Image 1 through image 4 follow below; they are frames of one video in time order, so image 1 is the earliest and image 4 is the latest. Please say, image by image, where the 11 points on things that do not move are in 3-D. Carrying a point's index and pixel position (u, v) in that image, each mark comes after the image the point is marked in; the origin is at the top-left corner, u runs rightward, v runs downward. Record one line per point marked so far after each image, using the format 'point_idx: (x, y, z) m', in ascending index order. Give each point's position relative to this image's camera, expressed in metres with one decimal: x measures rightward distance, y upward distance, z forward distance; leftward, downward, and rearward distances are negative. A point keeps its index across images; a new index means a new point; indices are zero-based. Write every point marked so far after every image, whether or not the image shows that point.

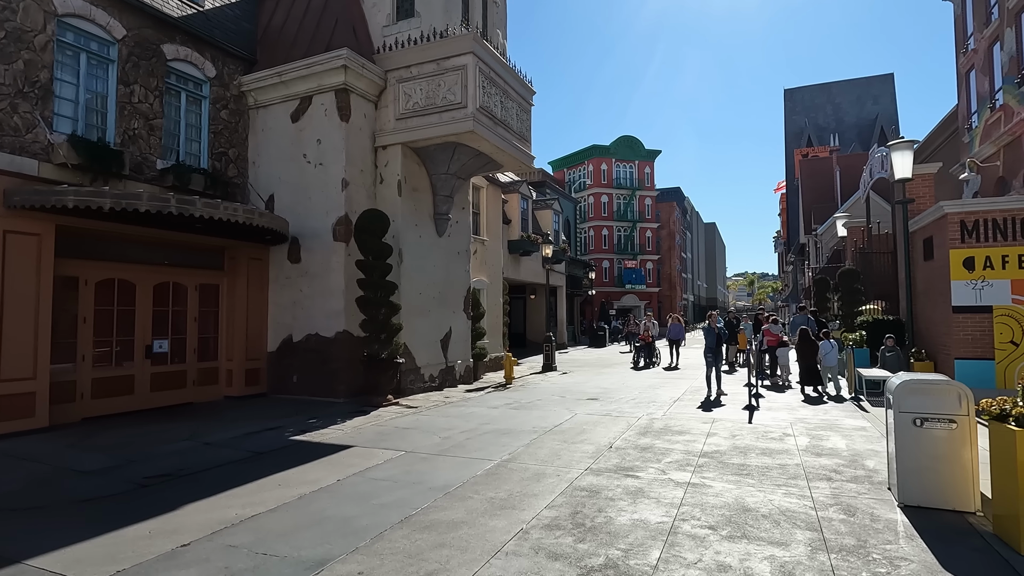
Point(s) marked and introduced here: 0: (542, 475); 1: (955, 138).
0: (+0.3, -2.1, +6.2) m
1: (+15.2, +5.2, +19.2) m
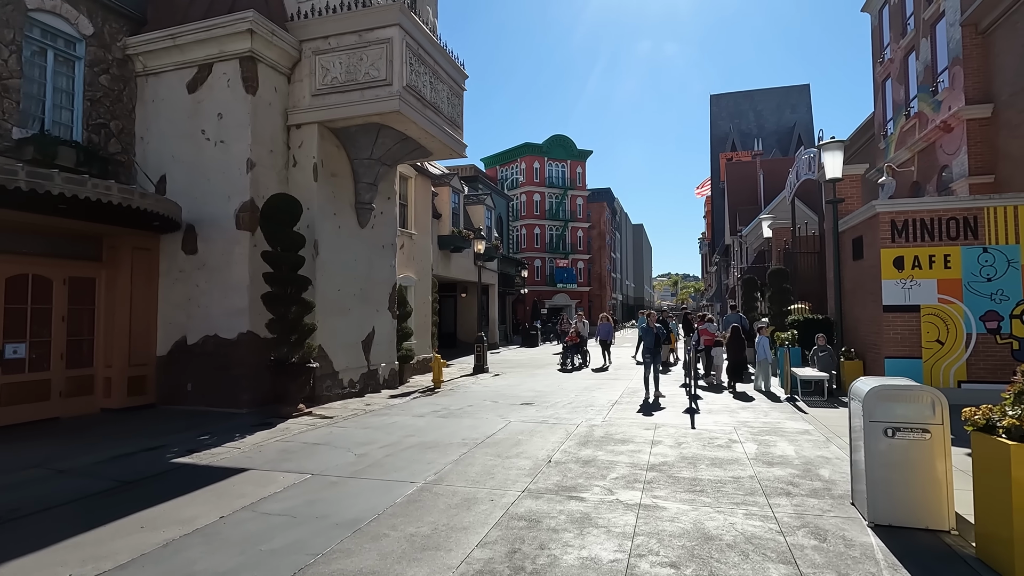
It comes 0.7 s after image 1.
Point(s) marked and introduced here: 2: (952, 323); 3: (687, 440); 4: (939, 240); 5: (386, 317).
0: (-0.4, -2.0, +5.3) m
1: (+12.9, +5.2, +20.1) m
2: (+7.9, -0.6, +10.1) m
3: (+2.4, -2.0, +7.5) m
4: (+7.8, +0.9, +10.2) m
5: (-3.0, -0.7, +13.4) m
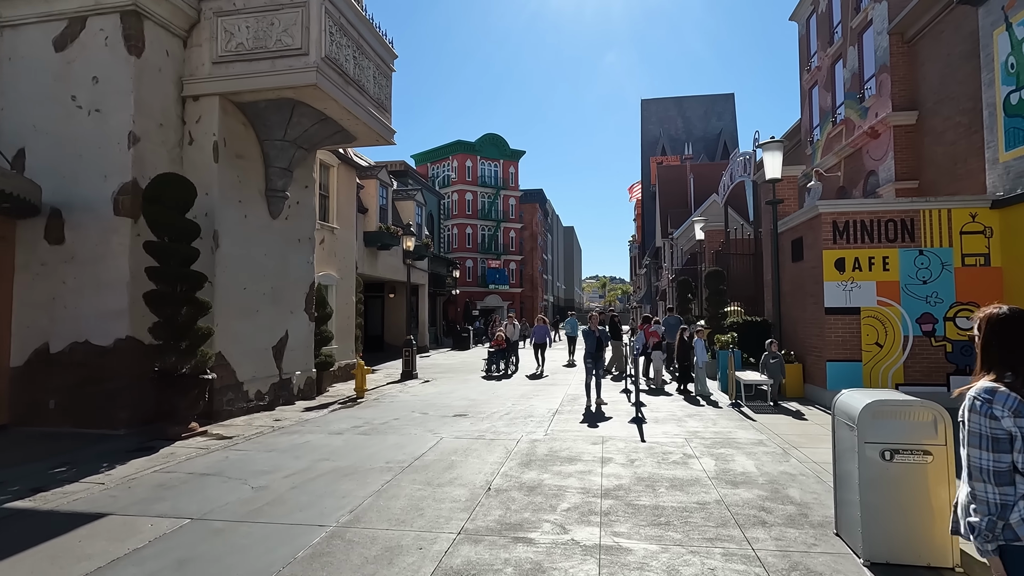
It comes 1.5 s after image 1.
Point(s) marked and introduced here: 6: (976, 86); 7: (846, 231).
0: (-0.9, -2.0, +4.2) m
1: (+10.5, +5.1, +20.6) m
2: (+6.8, -0.7, +10.0) m
3: (+1.5, -2.0, +6.8) m
4: (+6.6, +0.8, +10.1) m
5: (-4.5, -0.7, +11.9) m
6: (+9.5, +4.1, +11.5) m
7: (+6.1, +1.0, +10.2) m
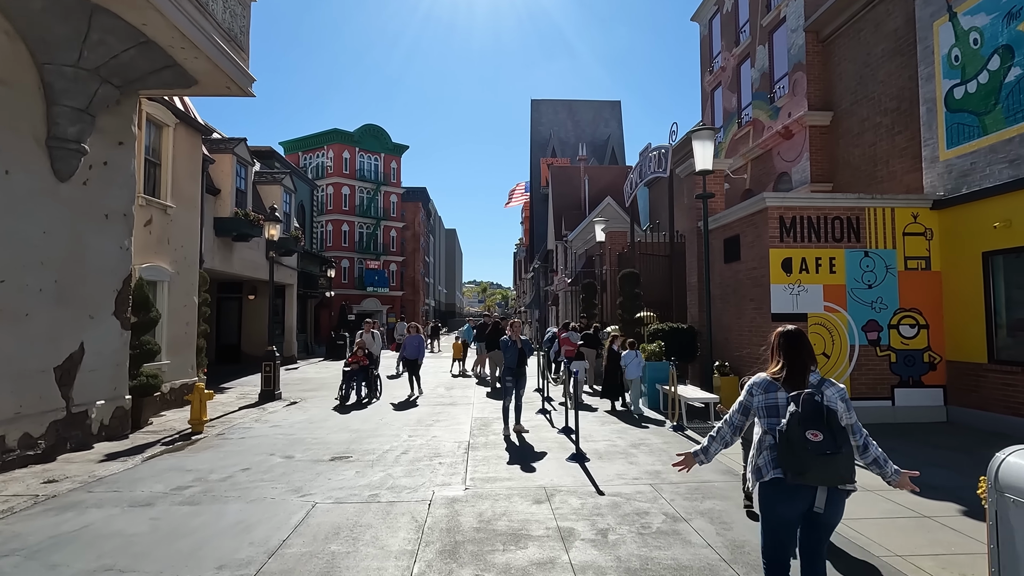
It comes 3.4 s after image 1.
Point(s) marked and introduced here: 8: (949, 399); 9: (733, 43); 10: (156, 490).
0: (-1.0, -1.9, +1.8) m
1: (+6.7, +4.9, +20.2) m
2: (+5.3, -0.7, +9.1) m
3: (+0.8, -2.0, +4.8) m
4: (+5.1, +0.8, +9.2) m
5: (-6.1, -0.6, +8.5) m
6: (+7.7, +4.0, +11.1) m
7: (+4.6, +1.0, +9.2) m
8: (+7.0, -1.8, +9.0) m
9: (+6.8, +7.5, +17.2) m
10: (-3.8, -2.1, +5.9) m
